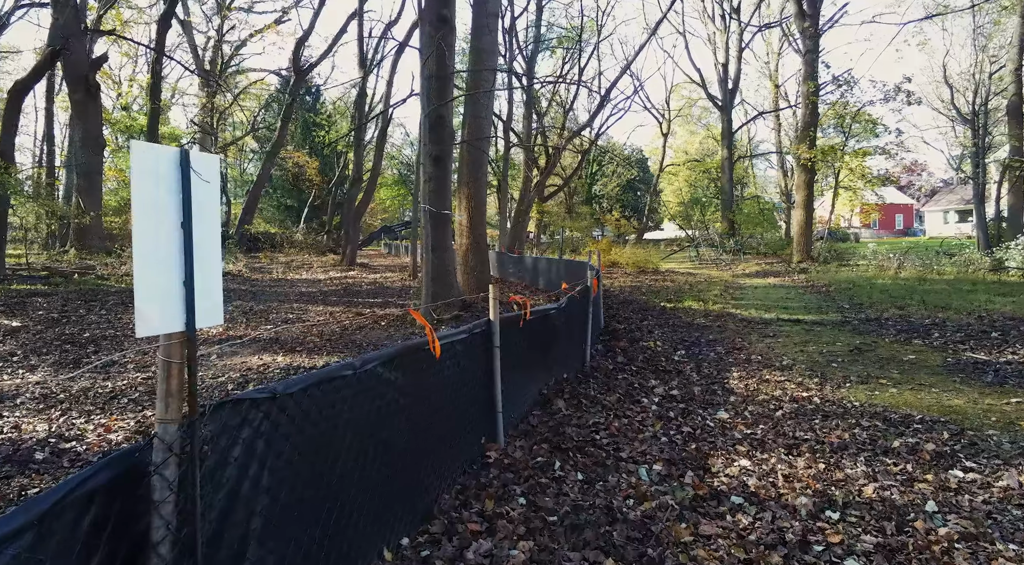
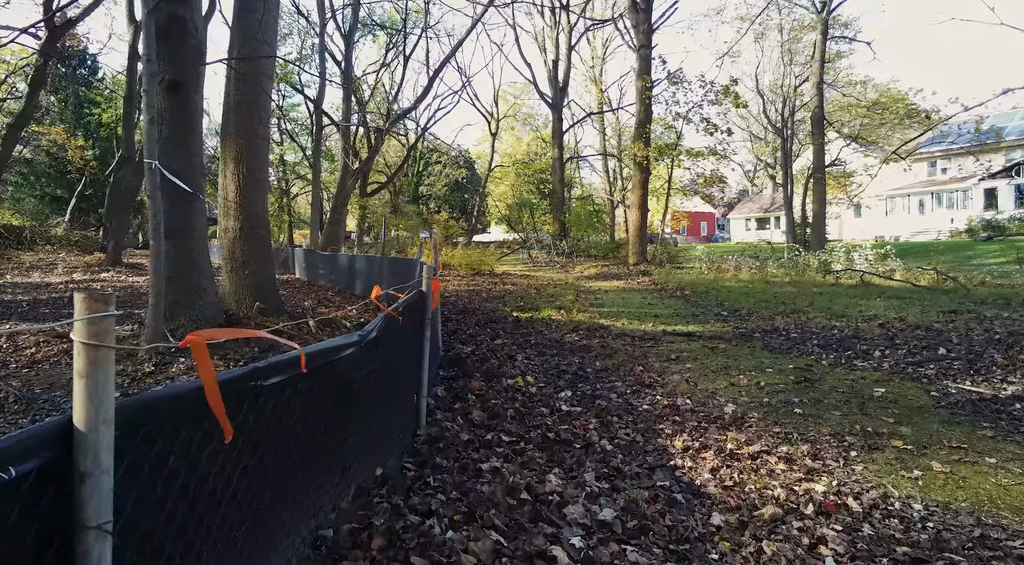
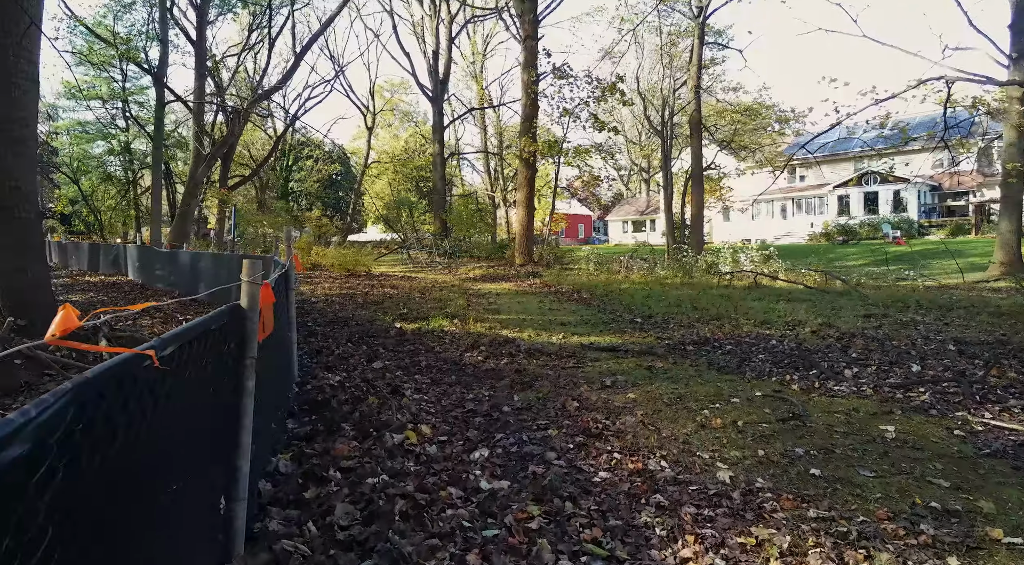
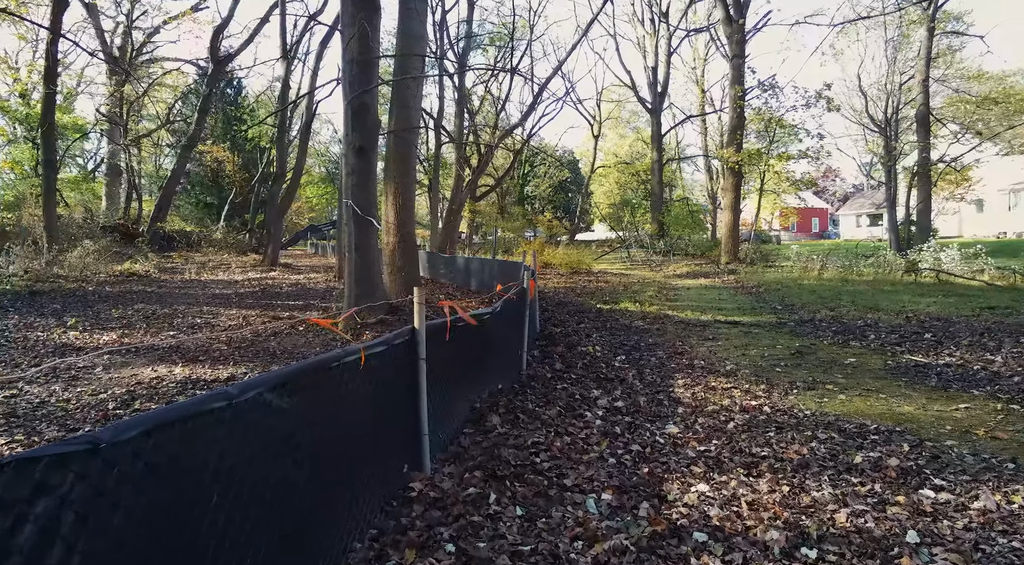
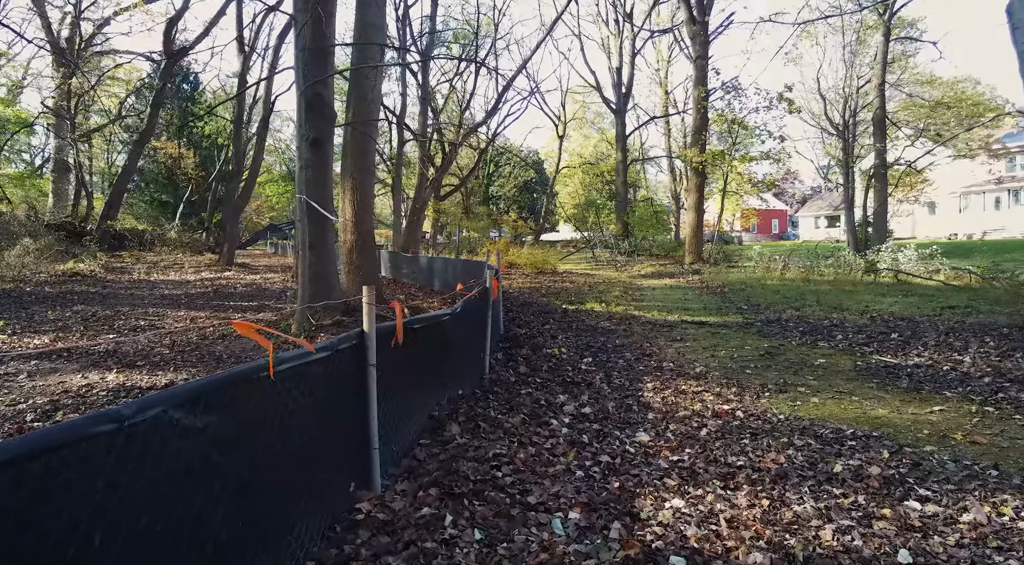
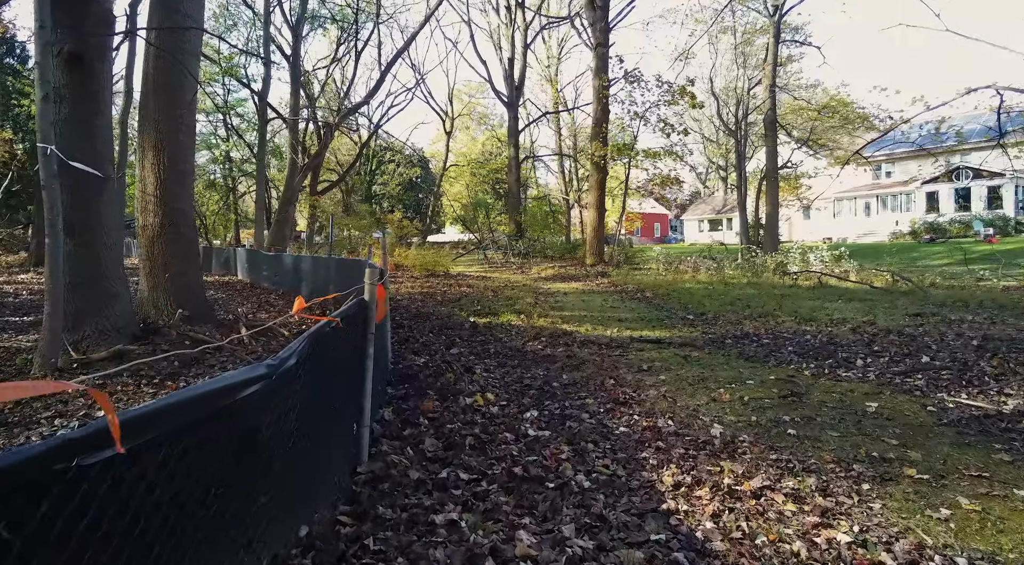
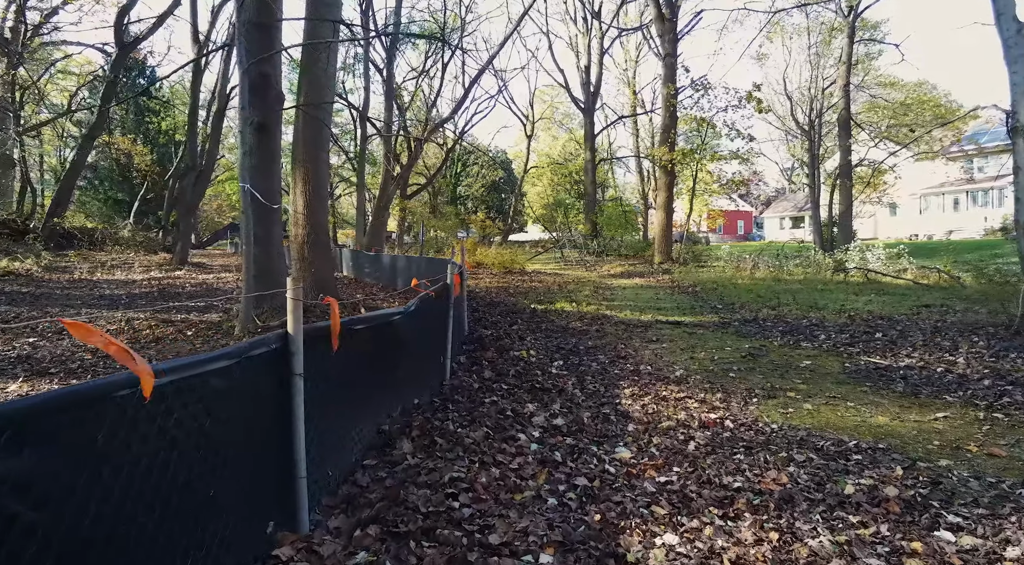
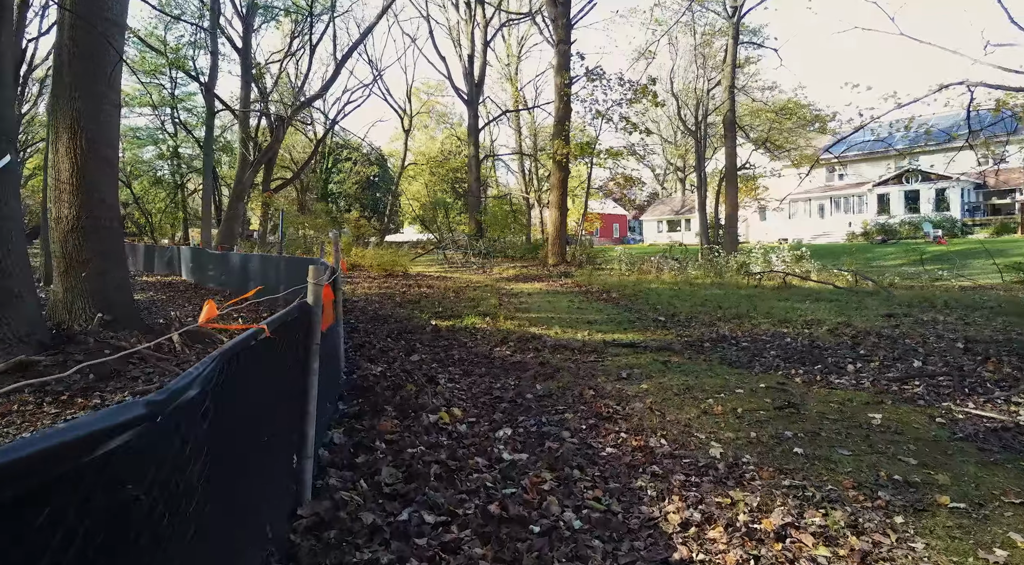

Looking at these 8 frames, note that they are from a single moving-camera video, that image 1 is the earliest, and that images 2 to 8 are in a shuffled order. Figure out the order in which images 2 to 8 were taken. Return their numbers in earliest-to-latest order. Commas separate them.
4, 5, 7, 2, 6, 8, 3
